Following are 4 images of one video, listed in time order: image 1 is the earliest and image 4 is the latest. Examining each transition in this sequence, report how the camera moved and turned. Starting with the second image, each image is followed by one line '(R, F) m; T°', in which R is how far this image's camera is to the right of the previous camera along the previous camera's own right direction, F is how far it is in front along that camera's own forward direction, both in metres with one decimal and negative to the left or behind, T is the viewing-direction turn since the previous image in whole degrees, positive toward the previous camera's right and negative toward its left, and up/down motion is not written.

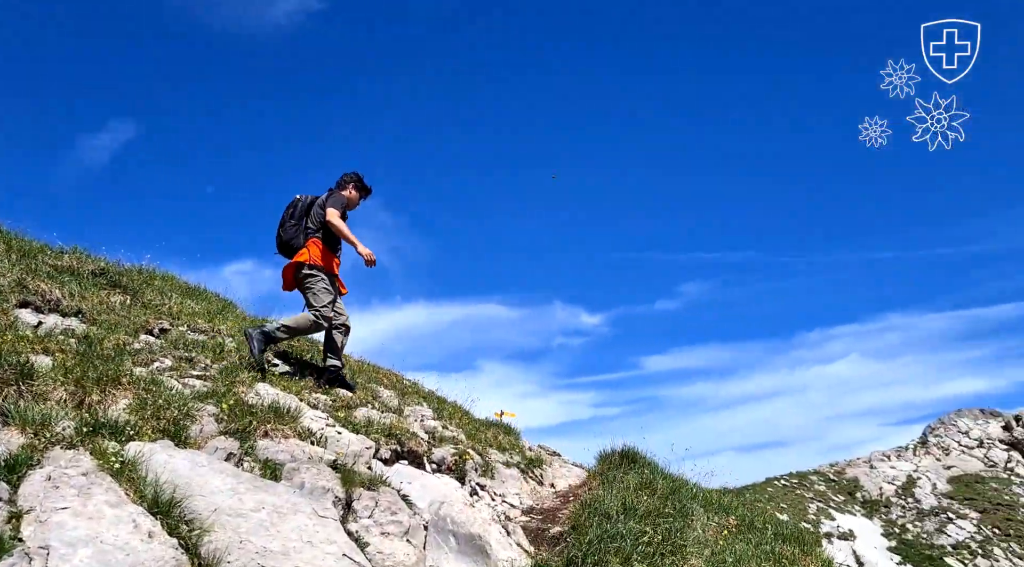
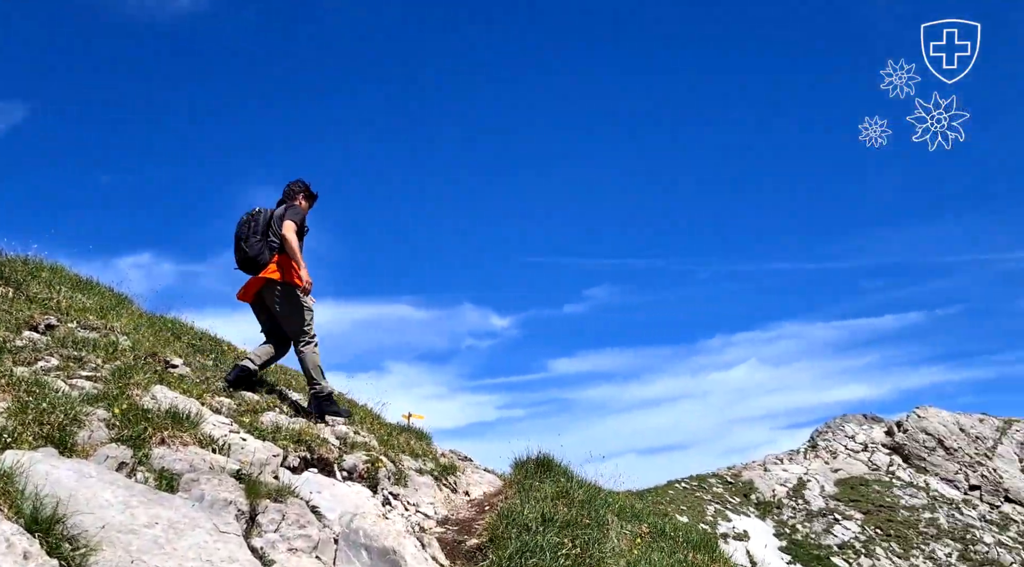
(-0.3, +0.8) m; +6°
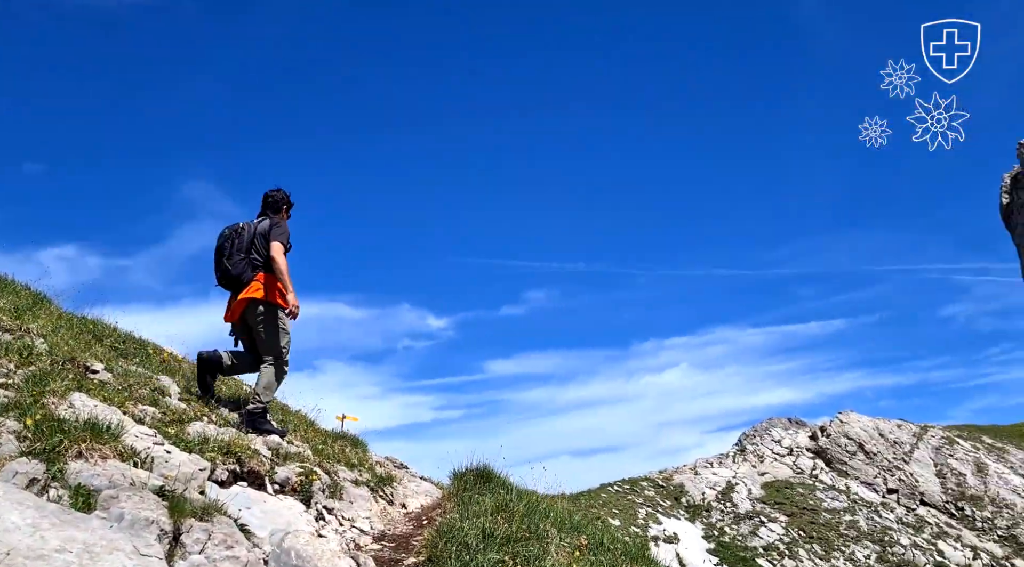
(-0.2, +0.7) m; +4°
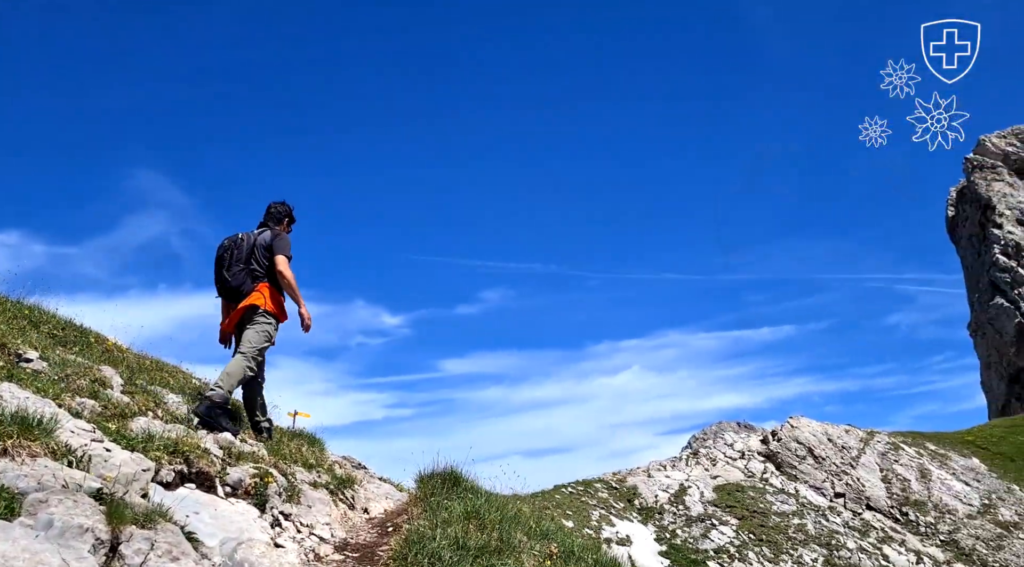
(-0.5, +1.5) m; +3°
